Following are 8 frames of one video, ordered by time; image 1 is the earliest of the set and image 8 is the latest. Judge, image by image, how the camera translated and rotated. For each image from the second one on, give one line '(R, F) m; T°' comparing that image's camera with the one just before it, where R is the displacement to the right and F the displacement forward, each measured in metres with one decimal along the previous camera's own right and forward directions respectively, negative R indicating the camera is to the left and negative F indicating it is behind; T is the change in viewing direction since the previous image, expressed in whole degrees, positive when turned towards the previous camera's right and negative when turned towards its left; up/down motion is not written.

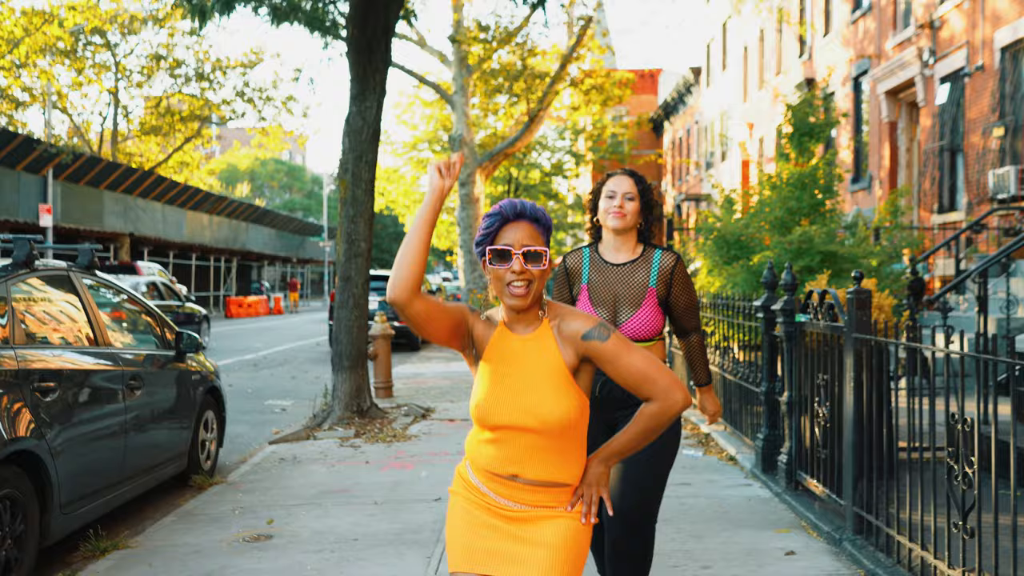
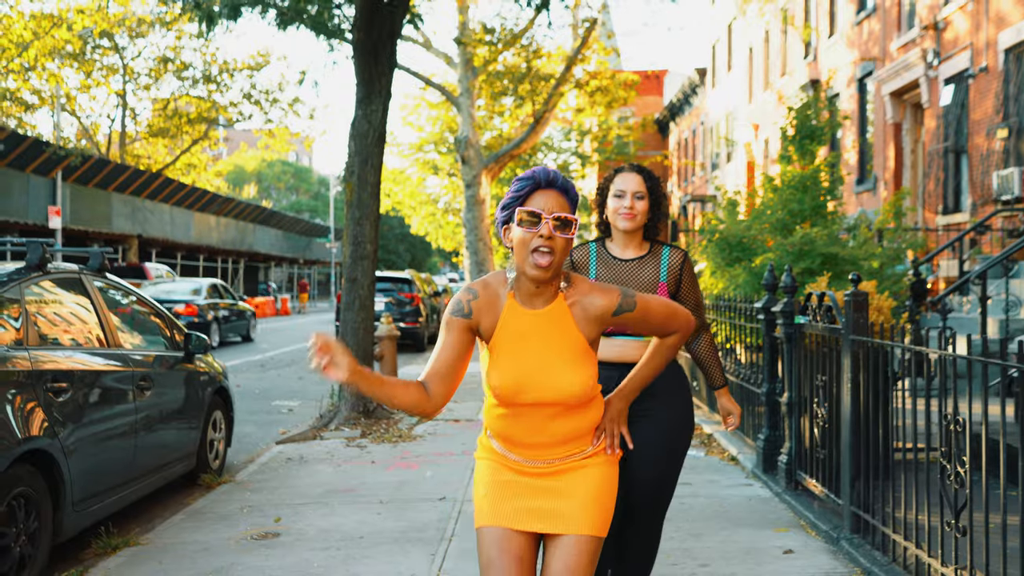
(0.0, -0.1) m; 0°
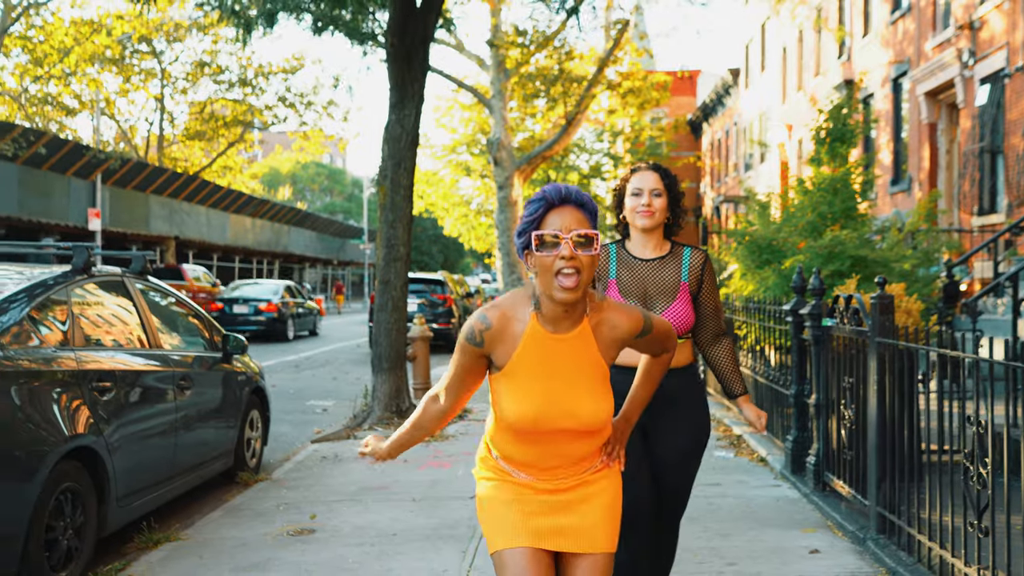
(0.0, -0.1) m; -2°
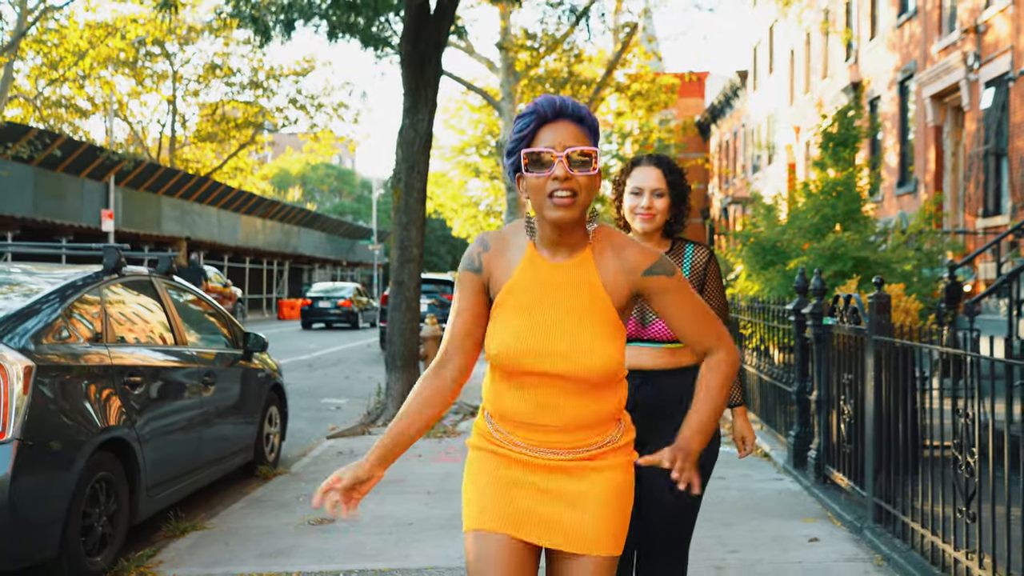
(0.0, -0.2) m; 0°
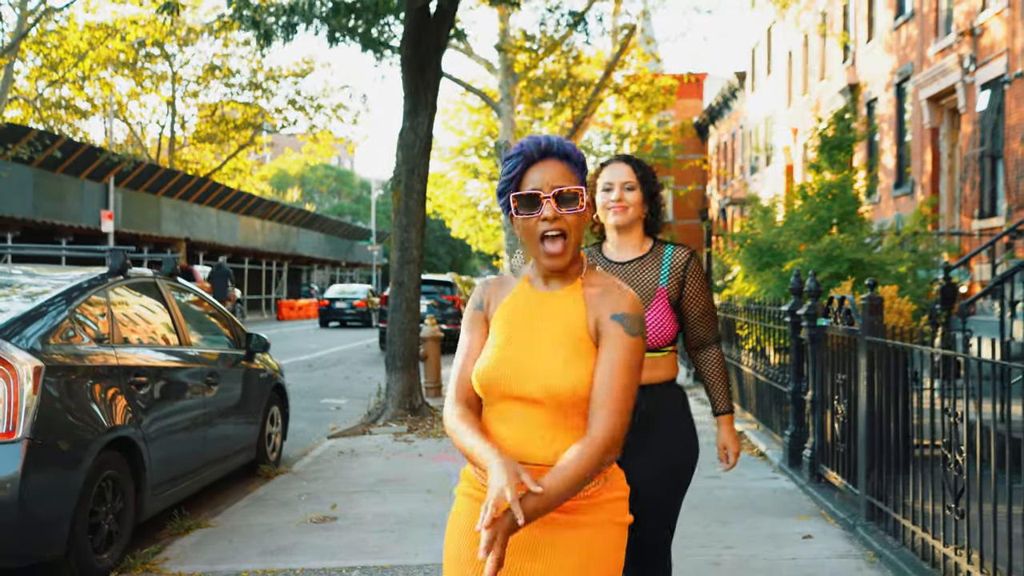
(0.0, -0.1) m; 0°
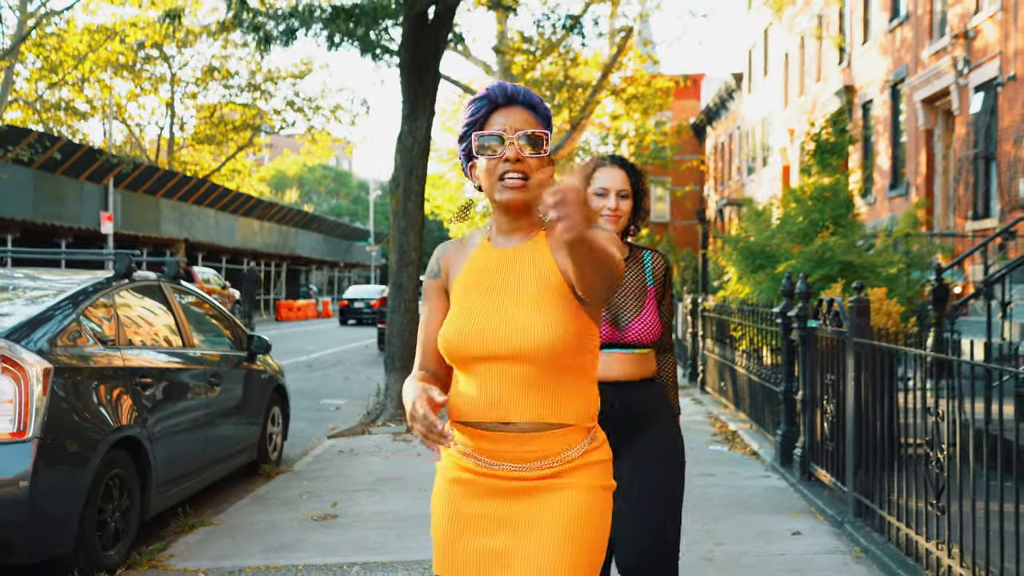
(0.0, -0.1) m; 0°
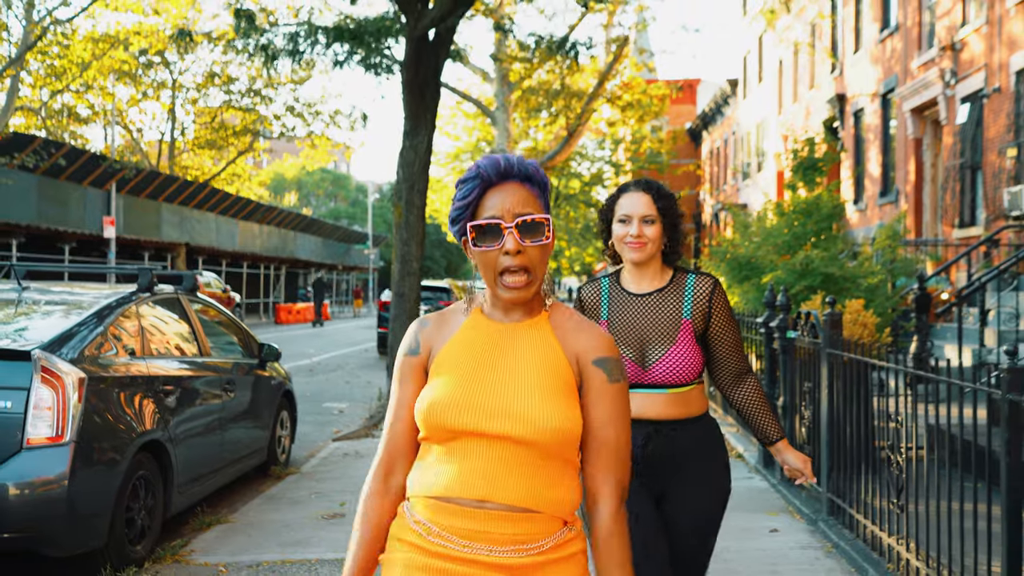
(0.0, -0.4) m; 0°
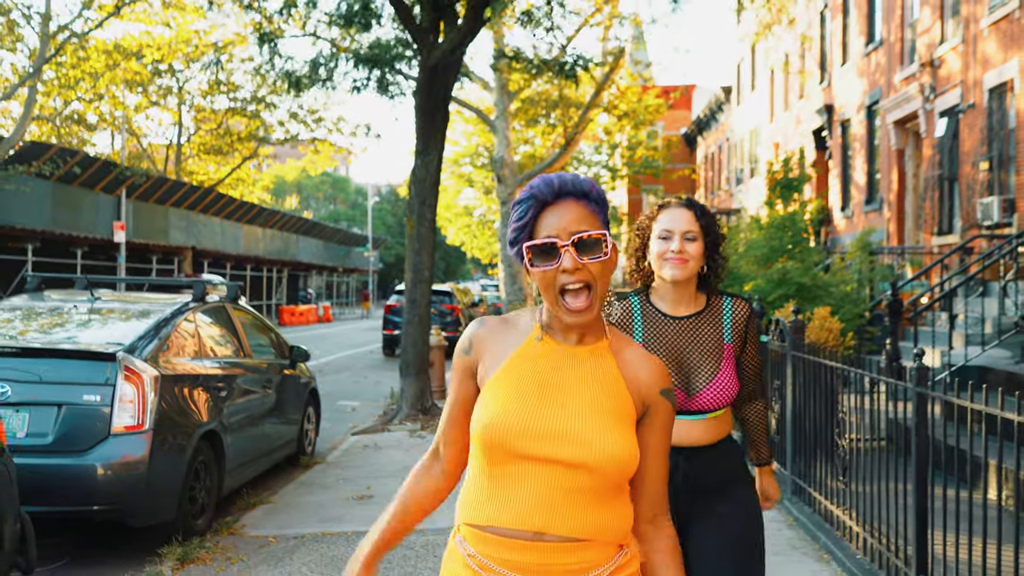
(-0.1, -1.0) m; 0°
